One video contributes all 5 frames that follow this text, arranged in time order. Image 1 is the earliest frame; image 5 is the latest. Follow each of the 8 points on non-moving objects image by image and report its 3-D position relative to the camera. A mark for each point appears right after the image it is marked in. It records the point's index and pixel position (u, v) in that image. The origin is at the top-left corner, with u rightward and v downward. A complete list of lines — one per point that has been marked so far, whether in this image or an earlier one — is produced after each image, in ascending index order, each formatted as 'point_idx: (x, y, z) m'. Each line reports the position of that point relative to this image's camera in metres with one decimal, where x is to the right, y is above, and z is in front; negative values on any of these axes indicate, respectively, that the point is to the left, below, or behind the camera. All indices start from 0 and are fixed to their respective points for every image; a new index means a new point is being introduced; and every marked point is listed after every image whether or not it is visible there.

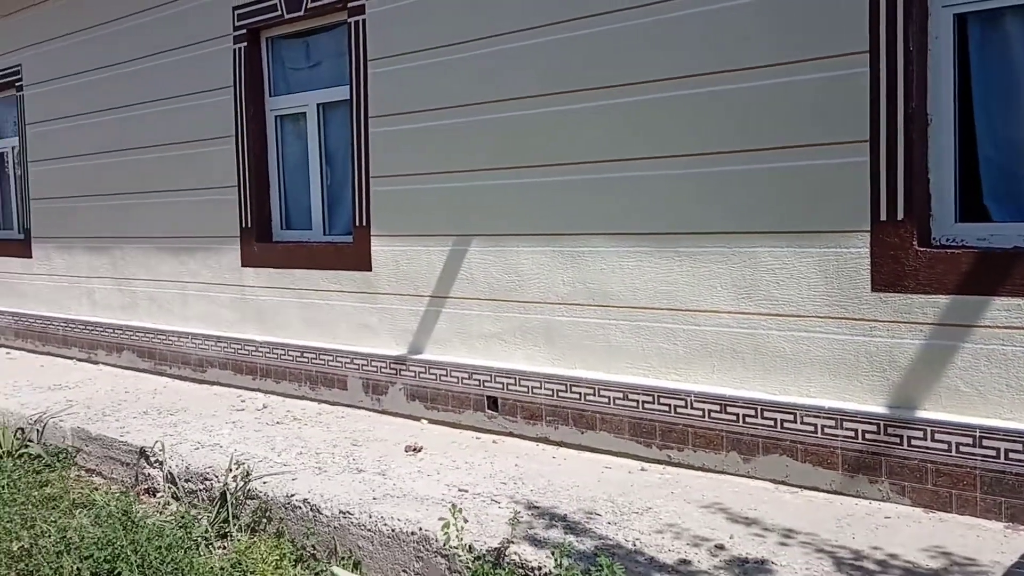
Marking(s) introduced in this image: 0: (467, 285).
0: (-0.3, 0.0, +4.9) m
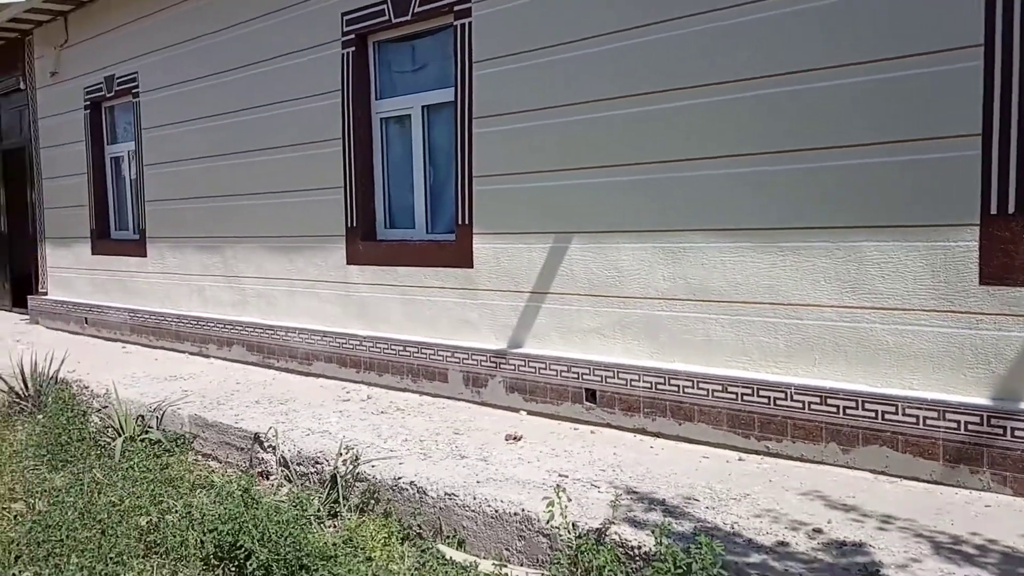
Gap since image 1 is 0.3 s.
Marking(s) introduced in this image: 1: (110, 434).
0: (+0.3, +0.1, +5.1) m
1: (-2.5, -0.9, +5.3) m
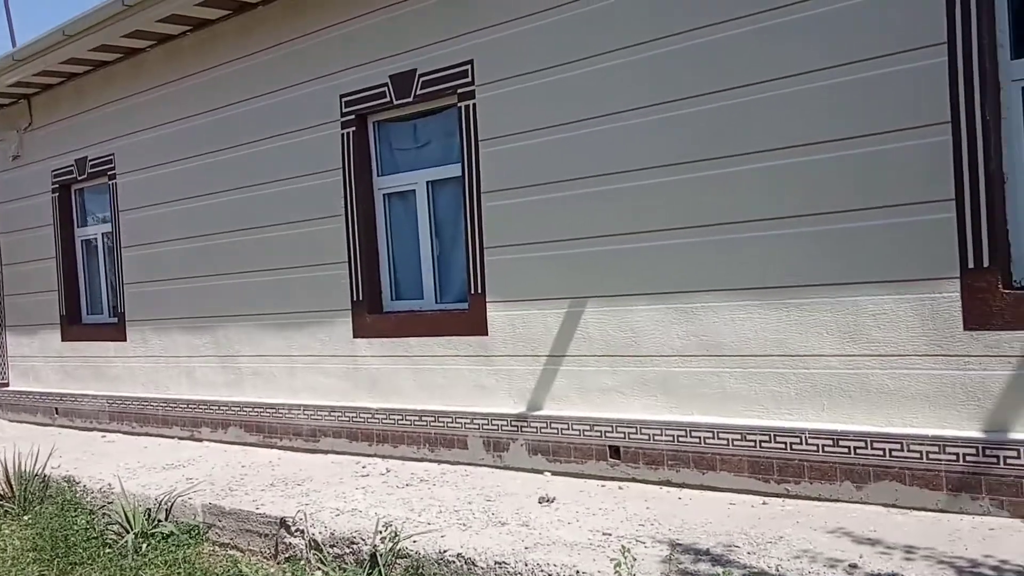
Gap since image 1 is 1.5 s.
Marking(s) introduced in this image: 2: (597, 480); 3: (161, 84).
0: (+0.4, -0.3, +5.1) m
1: (-2.3, -1.4, +5.0) m
2: (+0.5, -1.1, +5.0) m
3: (-2.7, +1.6, +6.7) m
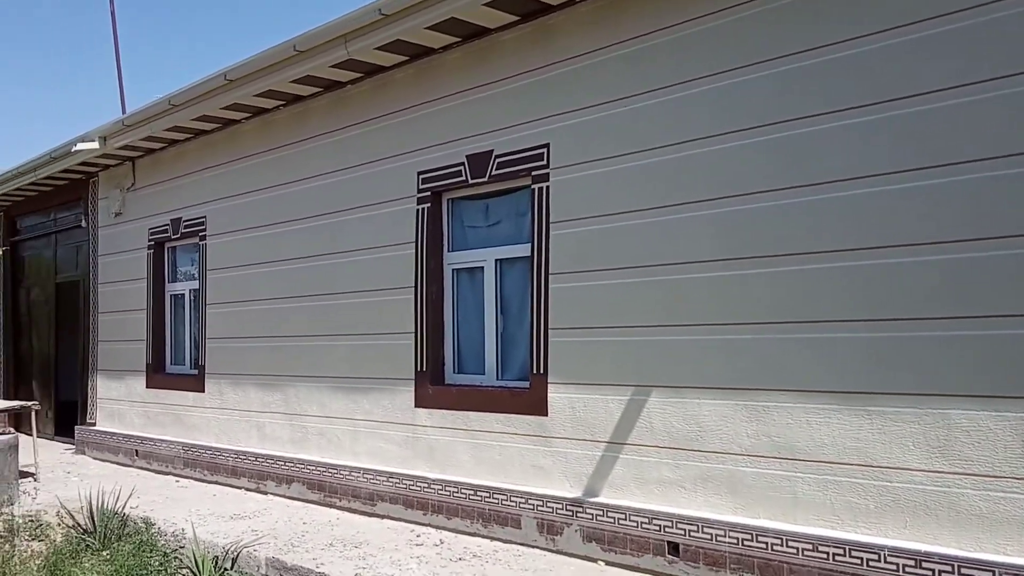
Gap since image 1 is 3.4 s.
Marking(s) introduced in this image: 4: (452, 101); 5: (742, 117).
0: (+0.8, -0.8, +4.9) m
1: (-2.0, -1.7, +5.2) m
2: (+0.8, -1.6, +4.8) m
3: (-2.0, +1.2, +7.1) m
4: (-0.4, +1.3, +5.7) m
5: (+1.2, +0.9, +4.4) m
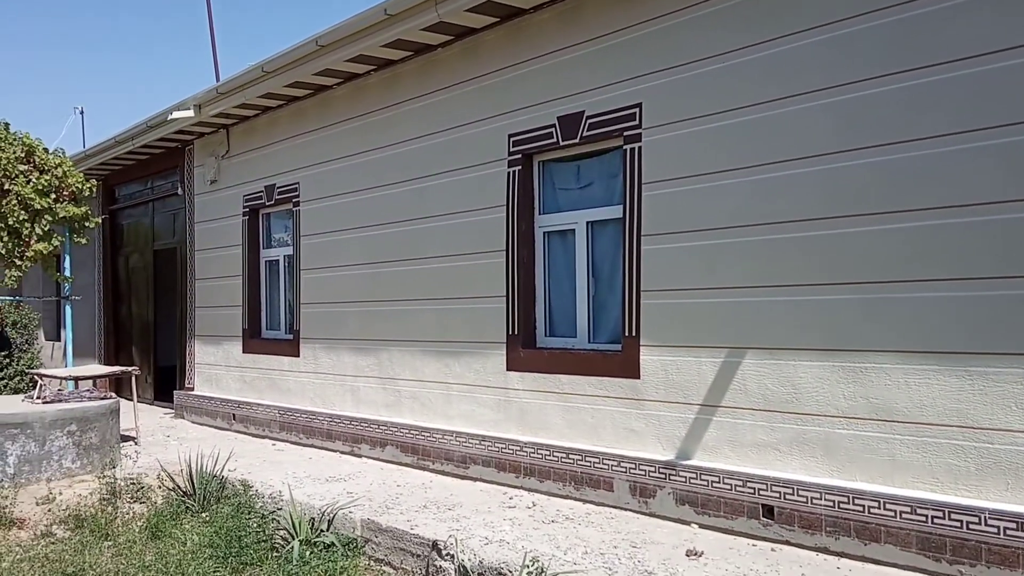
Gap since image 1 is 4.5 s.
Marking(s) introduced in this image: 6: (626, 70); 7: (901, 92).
0: (+1.3, -0.6, +4.9) m
1: (-1.5, -1.5, +5.4) m
2: (+1.3, -1.4, +4.8) m
3: (-1.4, +1.4, +7.1) m
4: (+0.2, +1.5, +5.7) m
5: (+1.7, +1.1, +4.4) m
6: (+0.7, +1.3, +5.2) m
7: (+1.9, +0.9, +4.2) m
